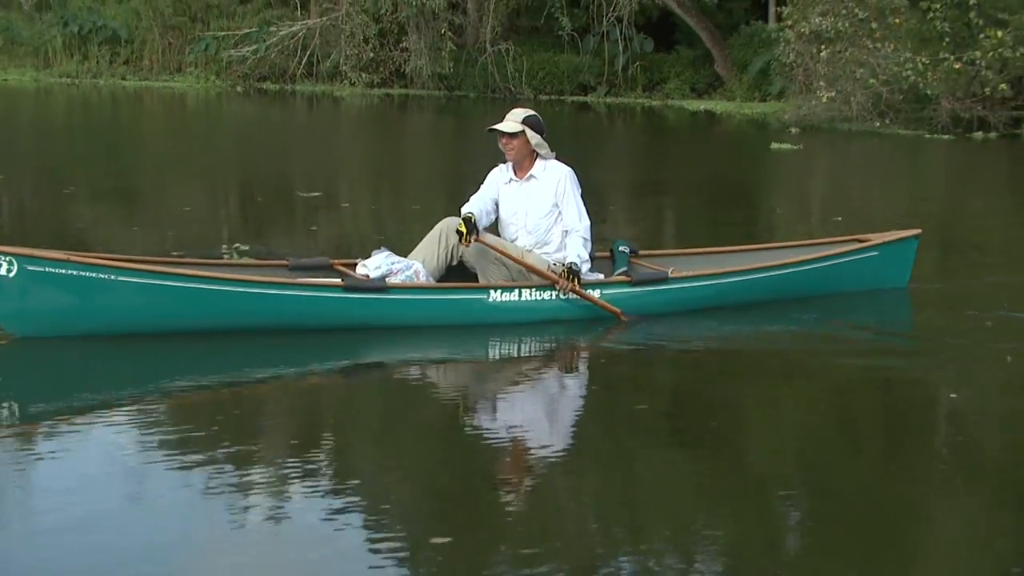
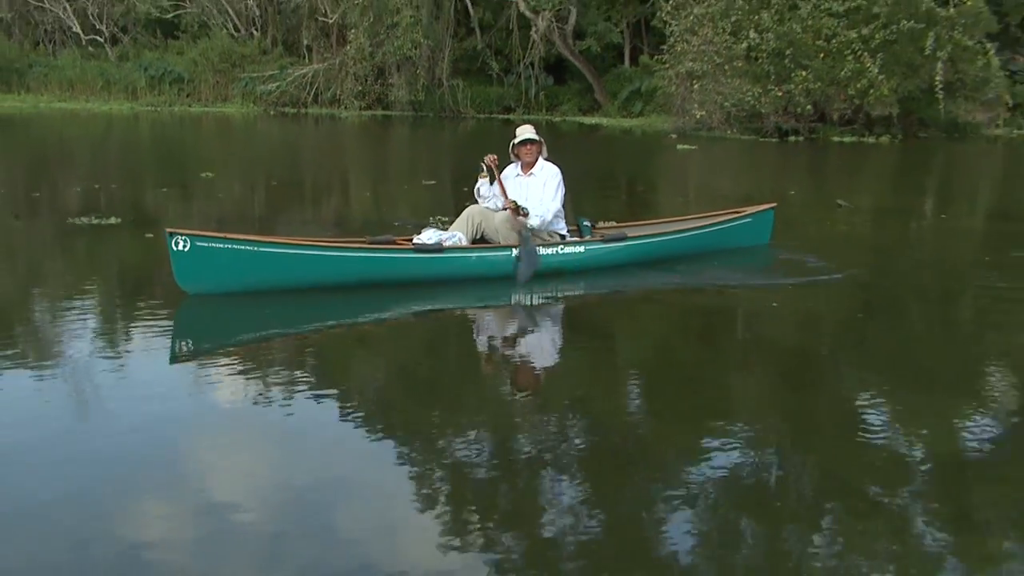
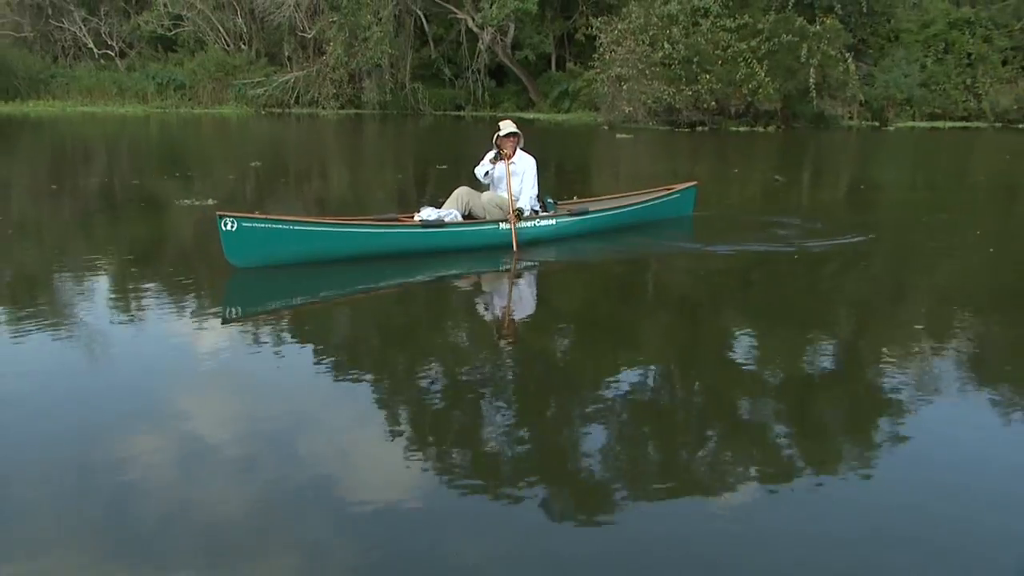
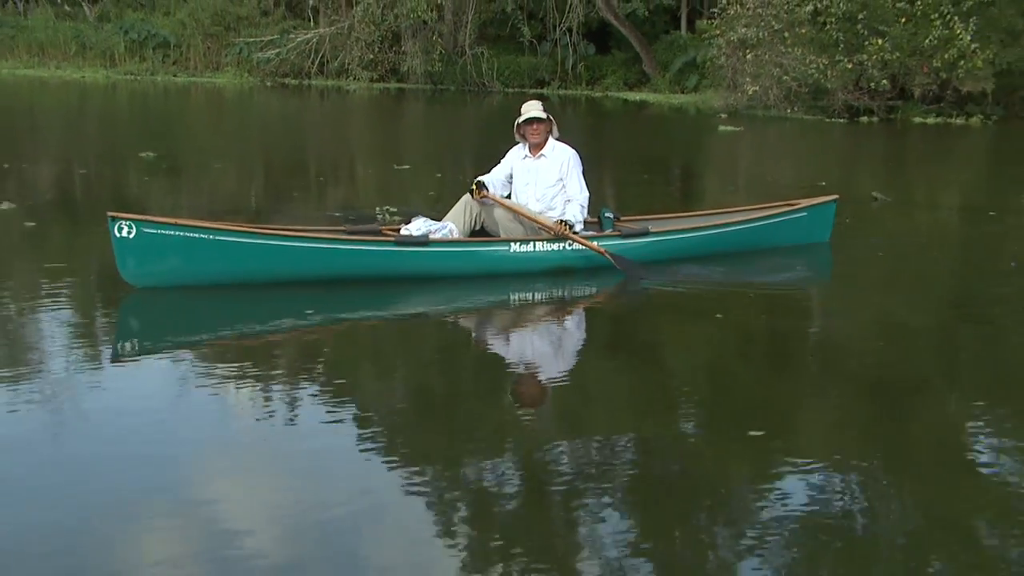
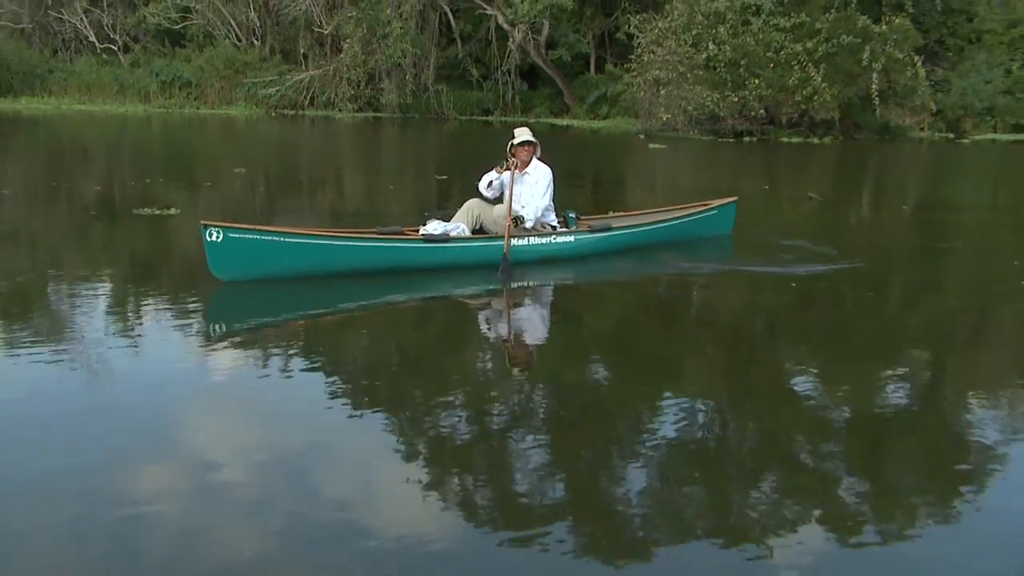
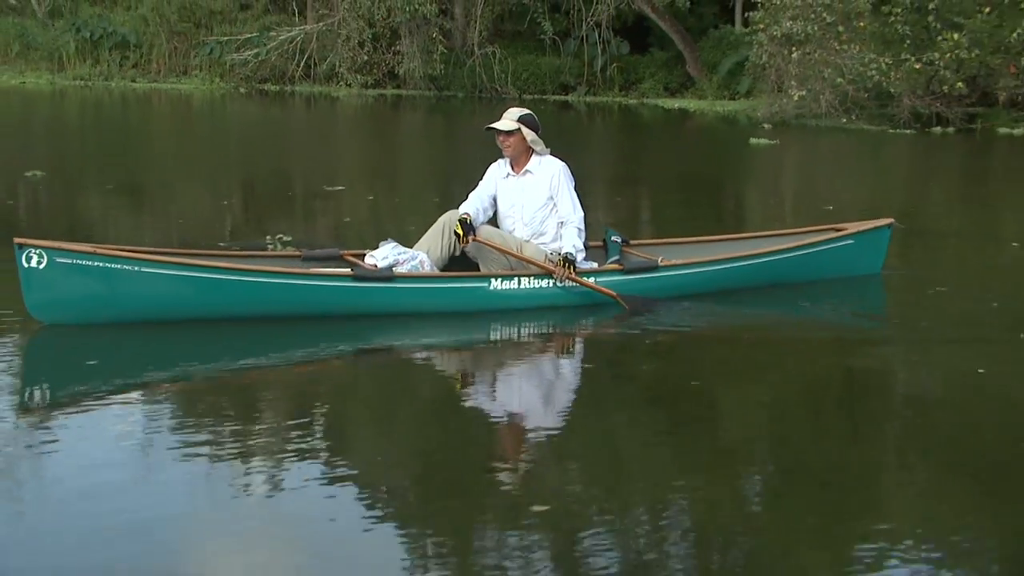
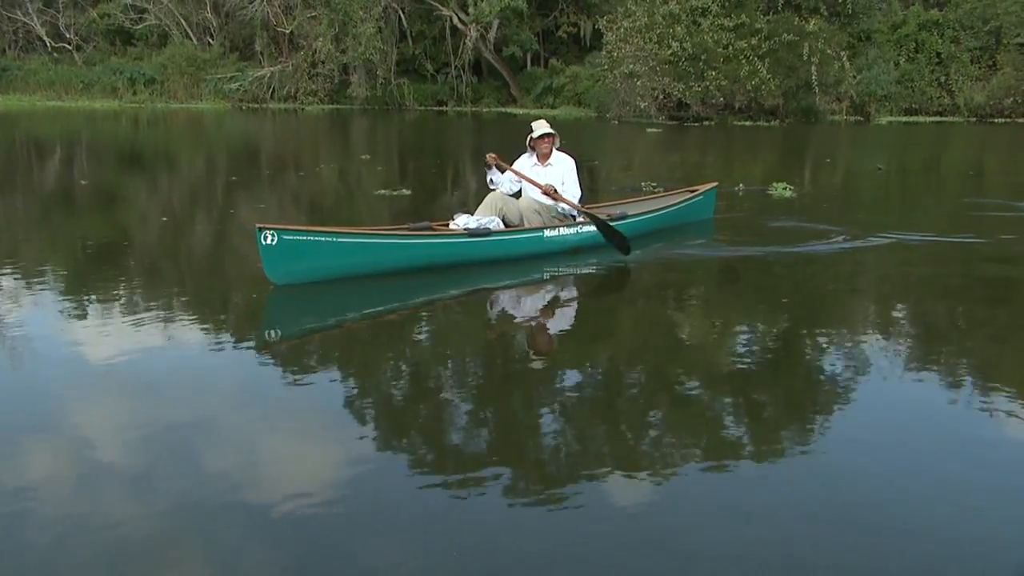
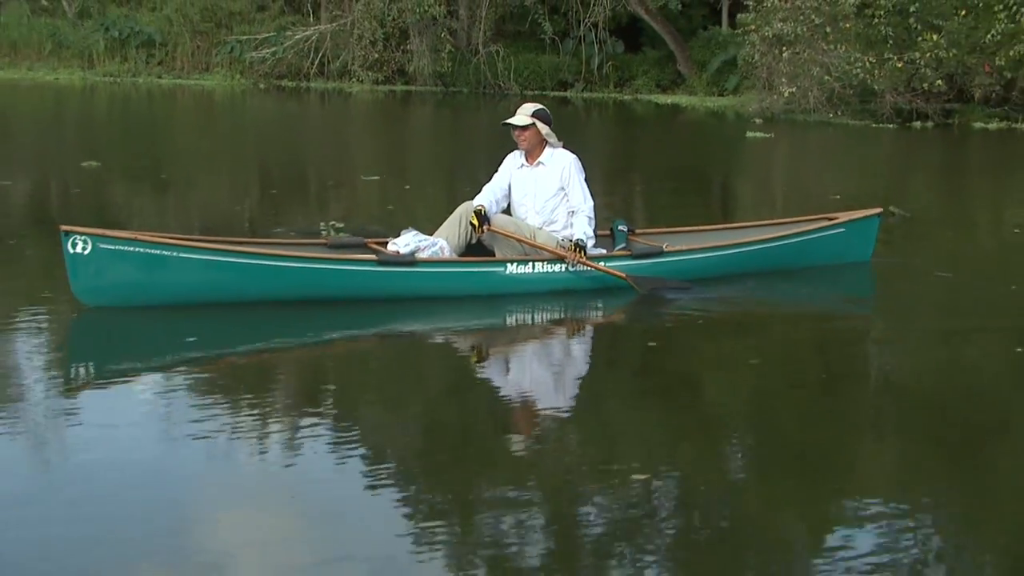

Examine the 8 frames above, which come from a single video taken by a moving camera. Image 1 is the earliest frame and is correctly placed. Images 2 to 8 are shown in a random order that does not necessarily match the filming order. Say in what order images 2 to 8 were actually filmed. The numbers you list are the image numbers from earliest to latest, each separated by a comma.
6, 8, 4, 2, 5, 3, 7
